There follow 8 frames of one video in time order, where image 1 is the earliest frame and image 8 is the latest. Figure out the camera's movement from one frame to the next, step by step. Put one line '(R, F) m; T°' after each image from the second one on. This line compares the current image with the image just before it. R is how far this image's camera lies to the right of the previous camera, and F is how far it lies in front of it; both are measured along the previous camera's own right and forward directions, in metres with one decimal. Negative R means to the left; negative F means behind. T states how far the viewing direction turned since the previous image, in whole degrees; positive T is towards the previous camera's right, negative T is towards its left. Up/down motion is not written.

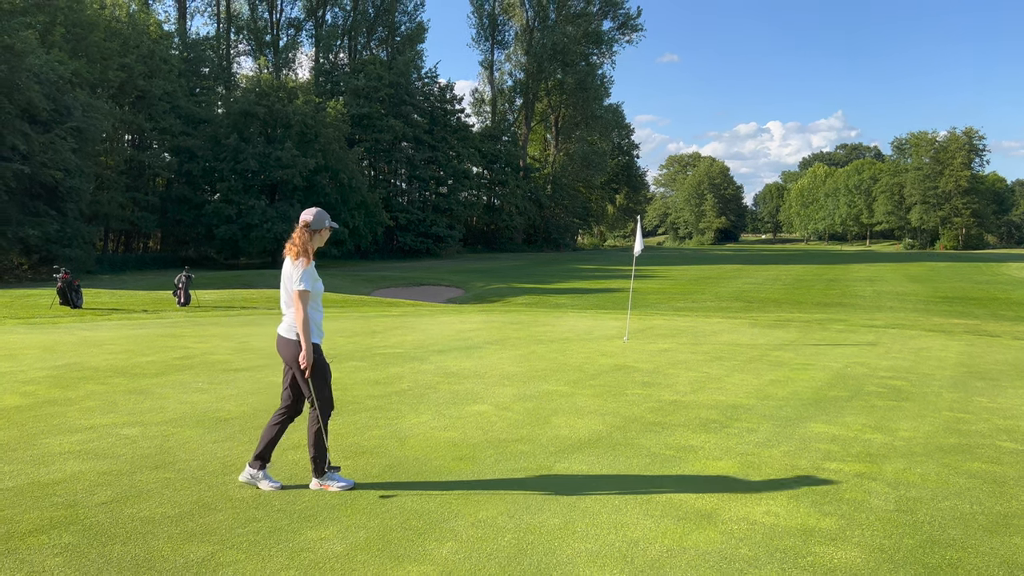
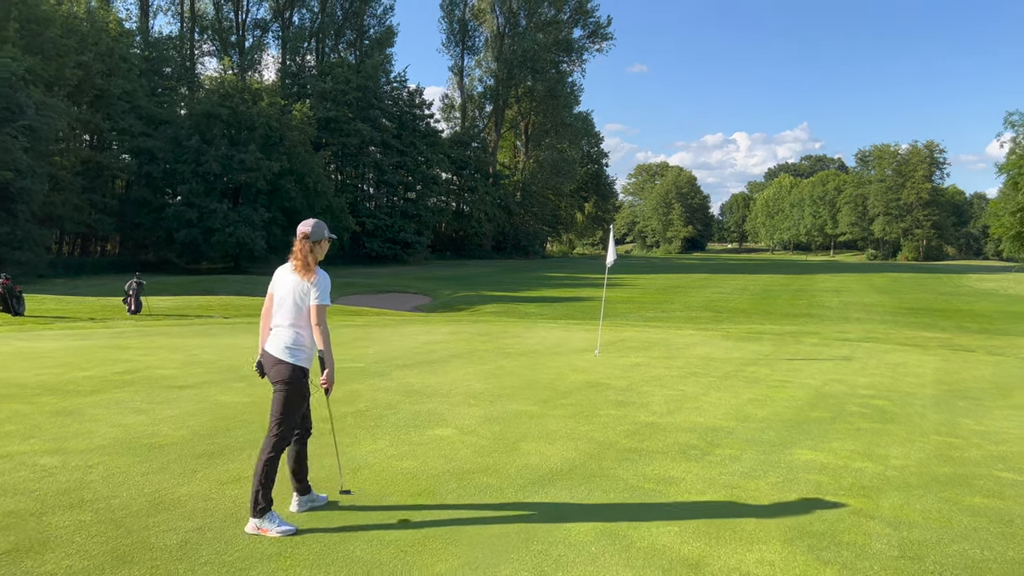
(0.0, +0.4) m; +2°
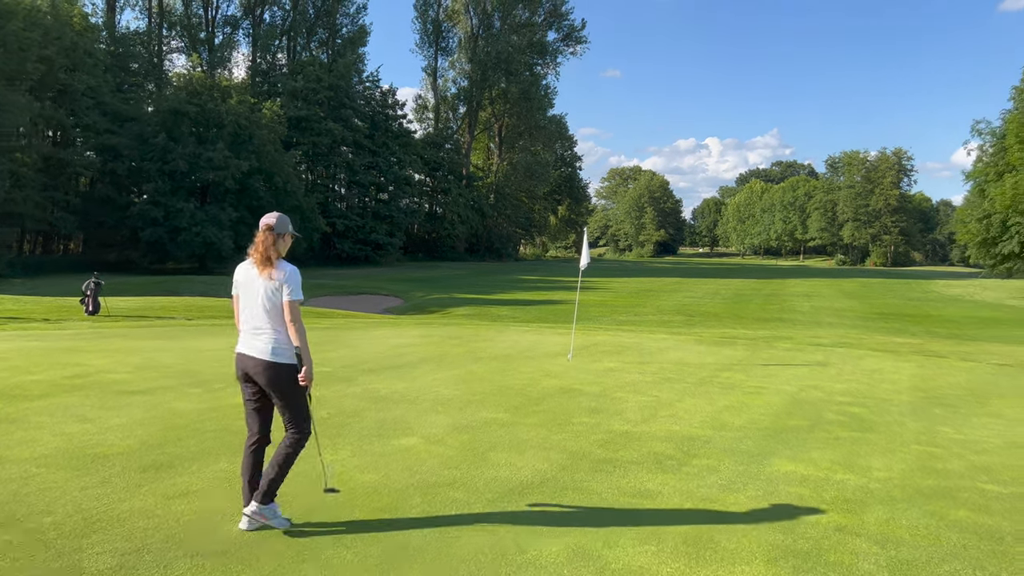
(0.0, +0.2) m; +2°
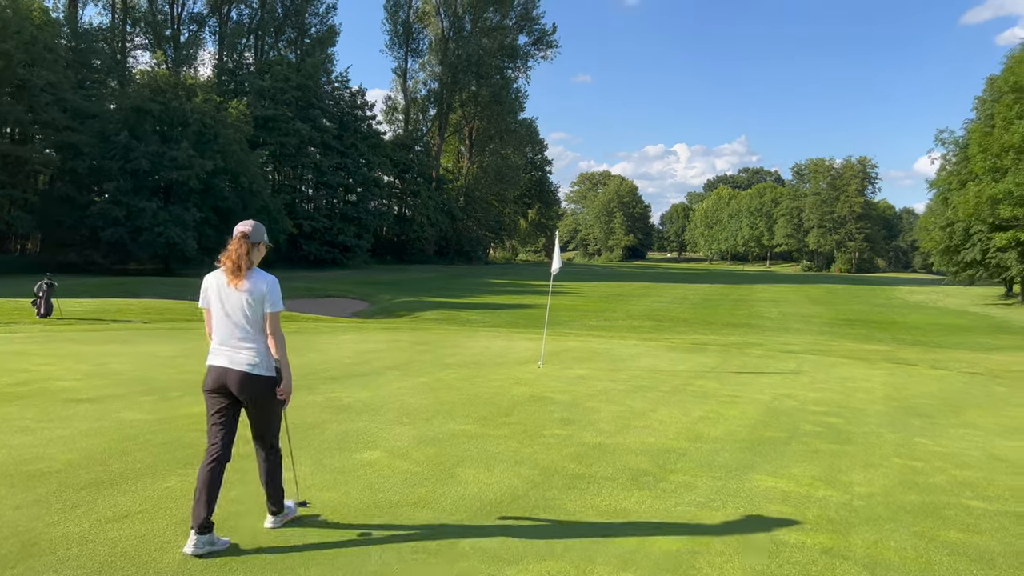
(0.0, +0.3) m; +2°
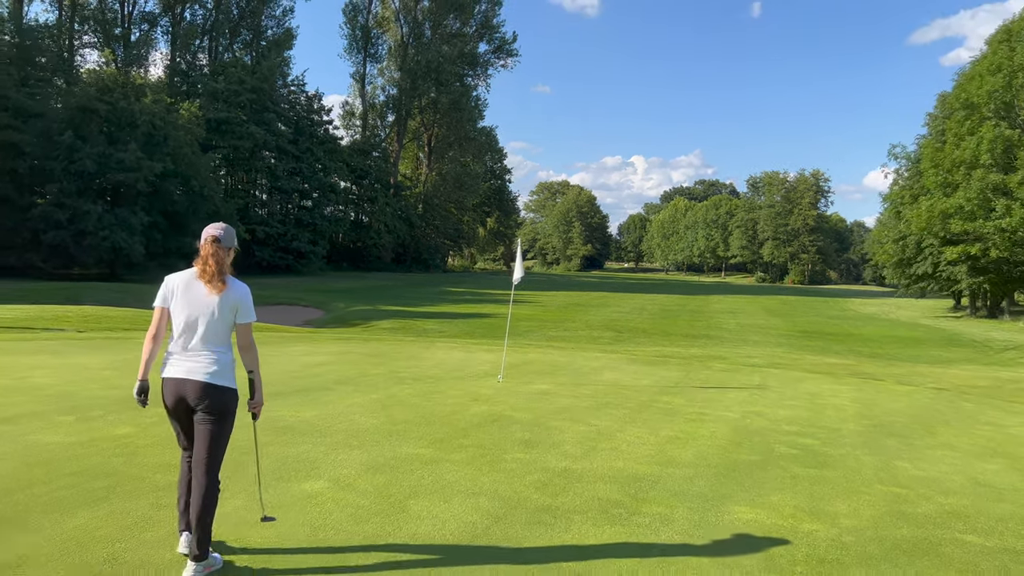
(0.0, +0.4) m; +3°
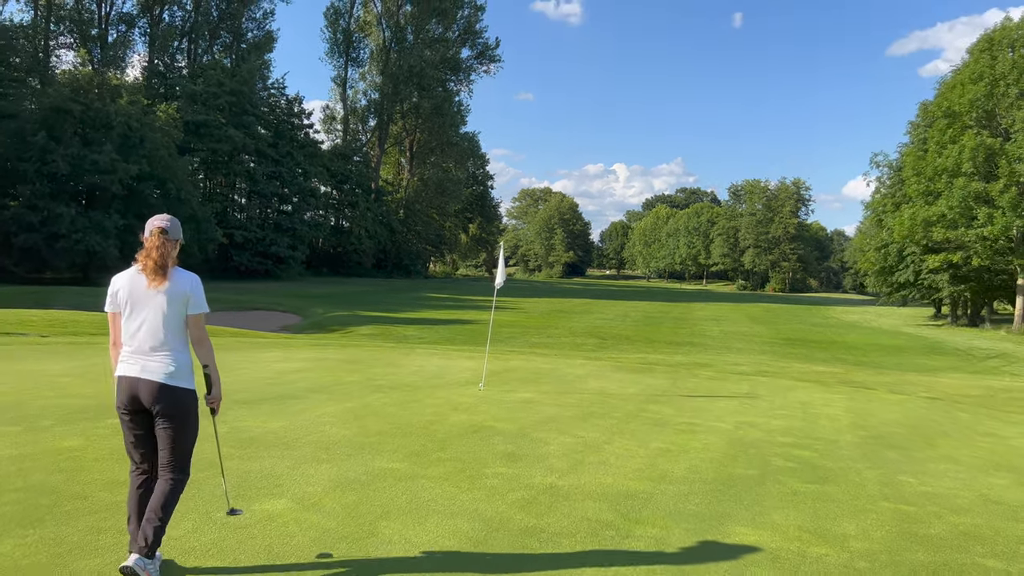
(0.0, +0.4) m; +1°
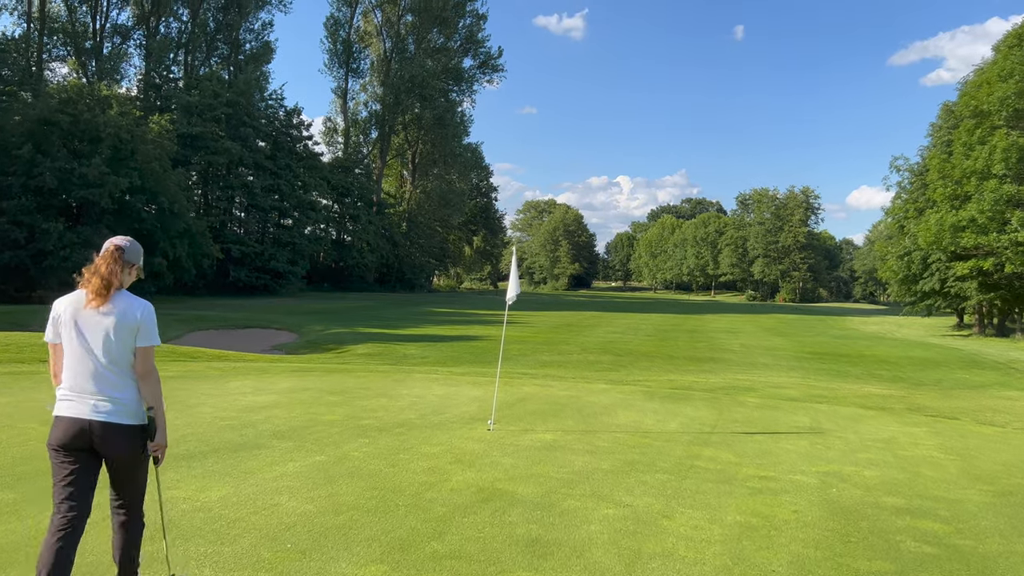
(-0.1, +1.6) m; 0°
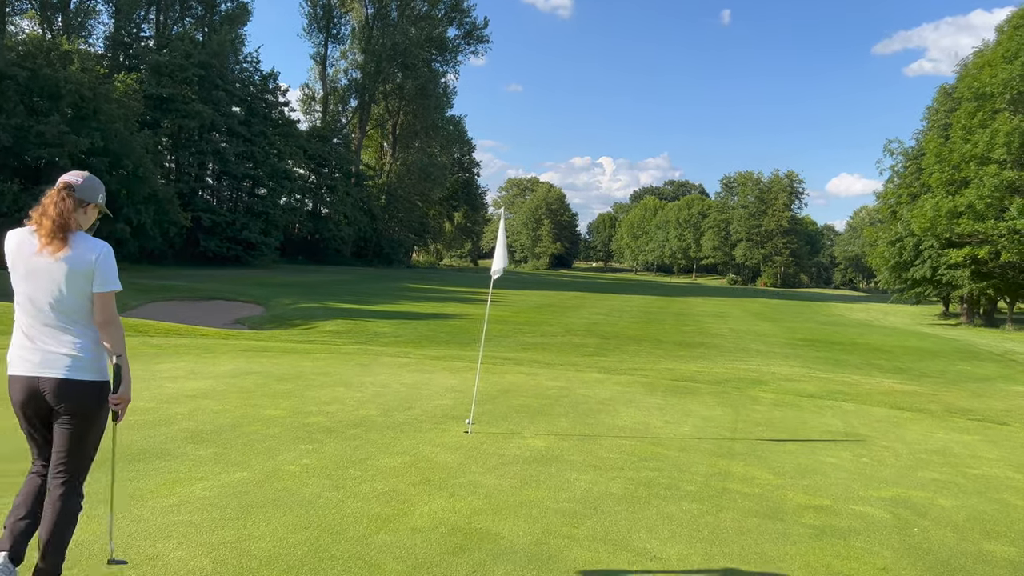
(0.0, +1.4) m; +1°
